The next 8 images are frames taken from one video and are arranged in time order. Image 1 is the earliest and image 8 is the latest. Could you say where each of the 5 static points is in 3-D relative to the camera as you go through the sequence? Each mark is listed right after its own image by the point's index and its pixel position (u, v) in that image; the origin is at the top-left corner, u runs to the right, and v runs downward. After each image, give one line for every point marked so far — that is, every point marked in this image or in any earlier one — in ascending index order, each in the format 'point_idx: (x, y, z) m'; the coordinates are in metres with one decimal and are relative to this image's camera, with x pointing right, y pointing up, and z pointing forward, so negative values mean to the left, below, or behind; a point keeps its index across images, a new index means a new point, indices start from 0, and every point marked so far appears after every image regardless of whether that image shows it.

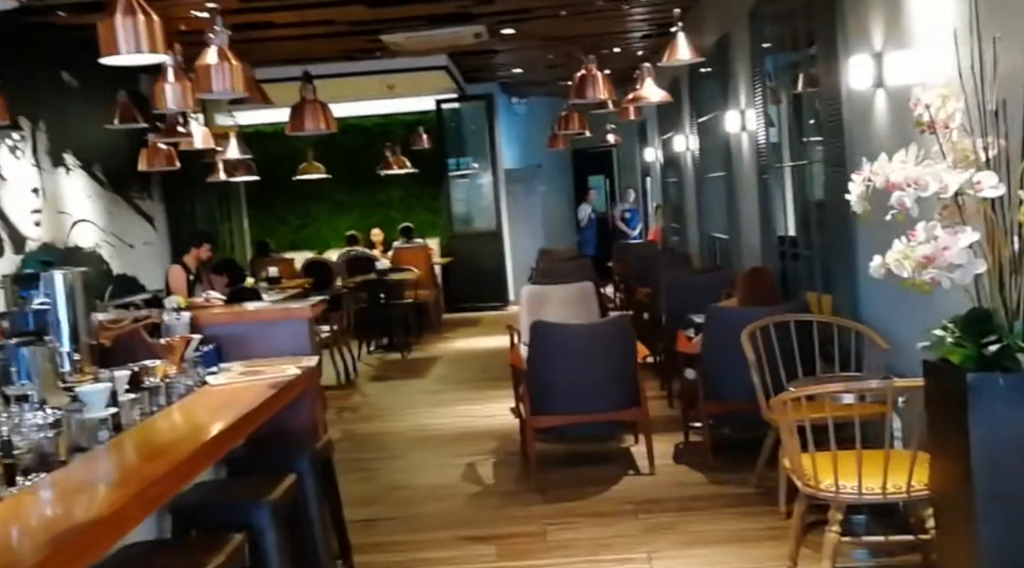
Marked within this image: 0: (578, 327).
0: (+0.3, -0.2, +5.8) m
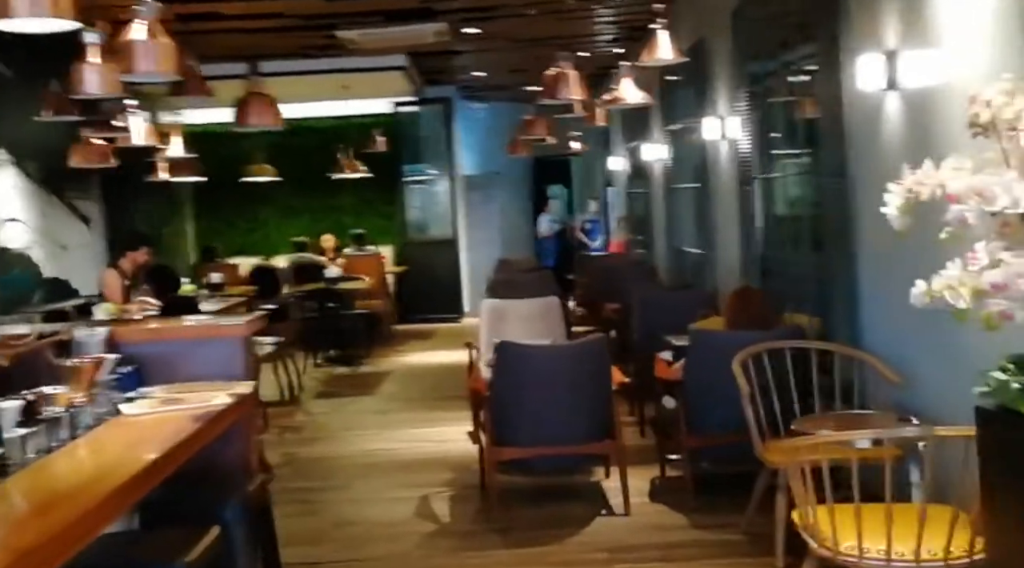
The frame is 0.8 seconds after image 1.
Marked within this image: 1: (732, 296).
0: (+0.2, -0.3, +5.3) m
1: (+1.1, -0.1, +5.7) m
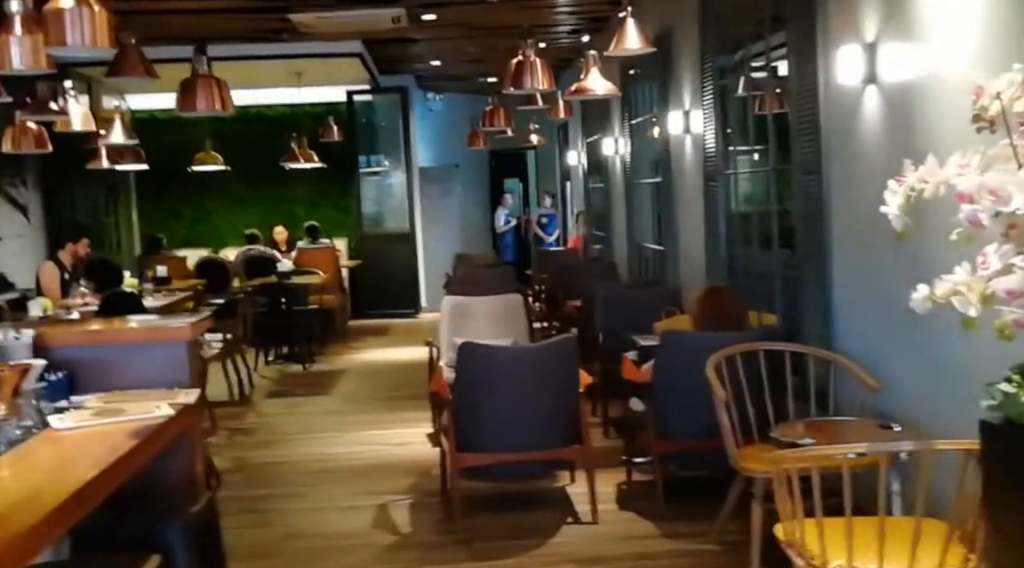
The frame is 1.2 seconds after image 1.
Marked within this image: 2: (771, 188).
0: (0.0, -0.3, +5.0) m
1: (+0.9, -0.1, +5.5) m
2: (+1.4, +0.5, +6.1) m
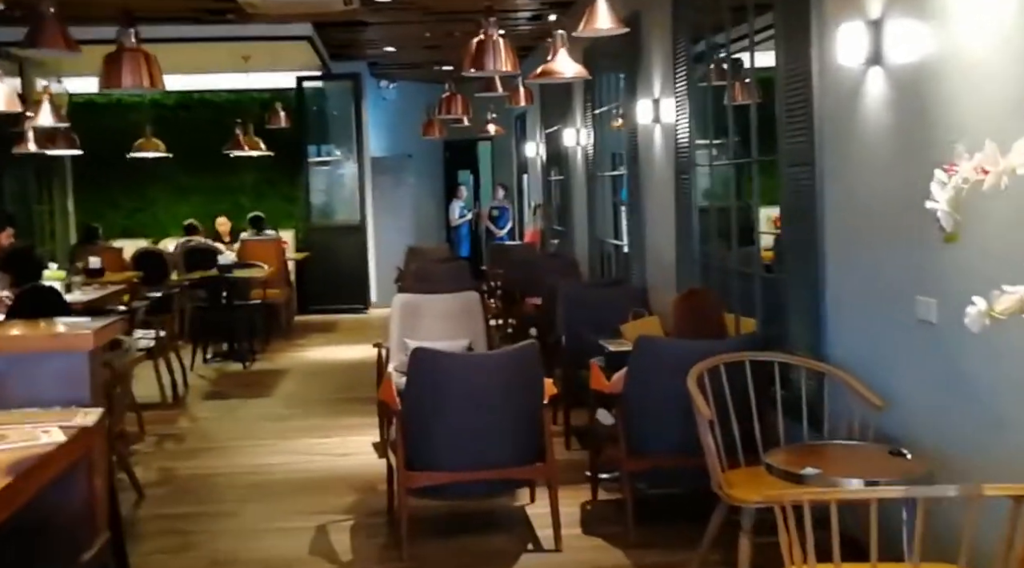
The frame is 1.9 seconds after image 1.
0: (-0.2, -0.3, +4.5) m
1: (+0.7, -0.1, +5.0) m
2: (+1.2, +0.5, +5.6) m
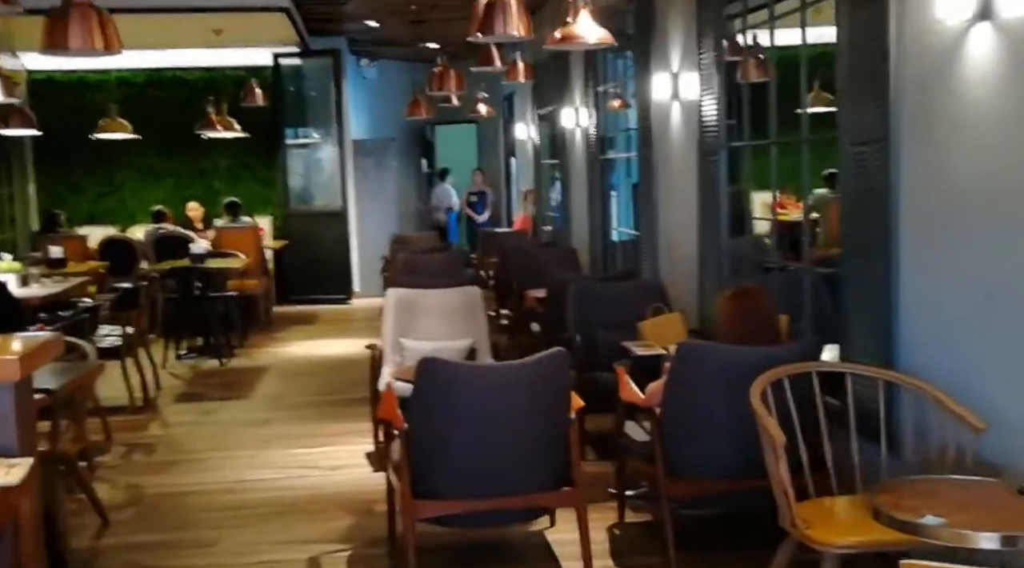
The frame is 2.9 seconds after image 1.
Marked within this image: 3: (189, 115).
0: (-0.1, -0.3, +3.9) m
1: (+0.8, 0.0, +4.4) m
2: (+1.3, +0.5, +5.0) m
3: (-3.8, +2.0, +13.4) m
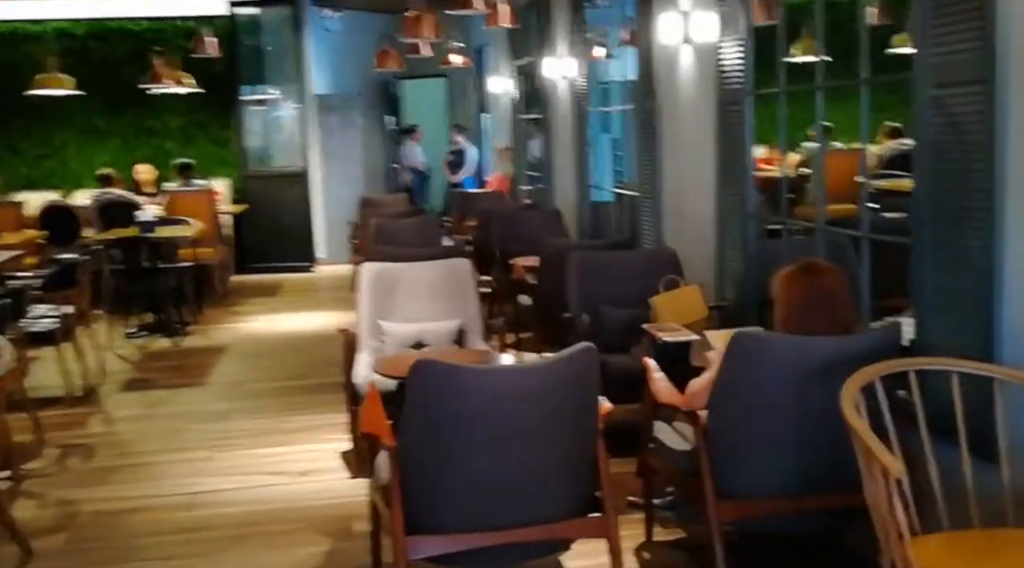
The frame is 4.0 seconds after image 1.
0: (0.0, -0.2, +3.1) m
1: (+0.8, 0.0, +3.6) m
2: (+1.2, +0.6, +4.2) m
3: (-4.1, +2.4, +12.4) m
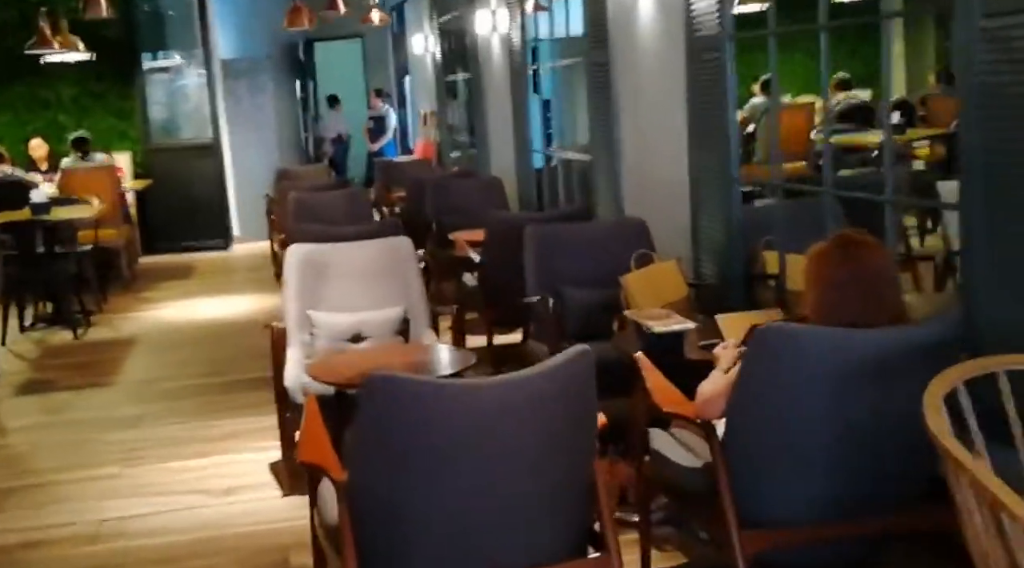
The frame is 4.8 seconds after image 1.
0: (-0.1, -0.2, +2.4) m
1: (+0.7, +0.1, +3.1) m
2: (+1.1, +0.7, +3.6) m
3: (-4.9, +2.5, +11.4) m
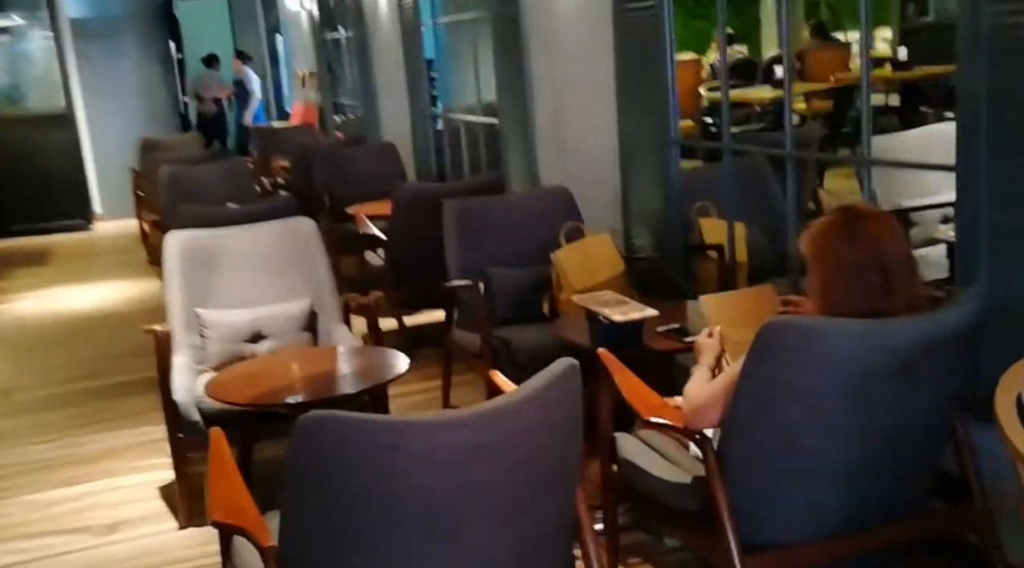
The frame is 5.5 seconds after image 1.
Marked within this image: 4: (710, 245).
0: (-0.1, -0.2, +1.9) m
1: (+0.6, +0.1, +2.6) m
2: (+0.9, +0.8, +3.2) m
3: (-6.0, +2.6, +10.2) m
4: (+0.7, +0.1, +3.9) m
